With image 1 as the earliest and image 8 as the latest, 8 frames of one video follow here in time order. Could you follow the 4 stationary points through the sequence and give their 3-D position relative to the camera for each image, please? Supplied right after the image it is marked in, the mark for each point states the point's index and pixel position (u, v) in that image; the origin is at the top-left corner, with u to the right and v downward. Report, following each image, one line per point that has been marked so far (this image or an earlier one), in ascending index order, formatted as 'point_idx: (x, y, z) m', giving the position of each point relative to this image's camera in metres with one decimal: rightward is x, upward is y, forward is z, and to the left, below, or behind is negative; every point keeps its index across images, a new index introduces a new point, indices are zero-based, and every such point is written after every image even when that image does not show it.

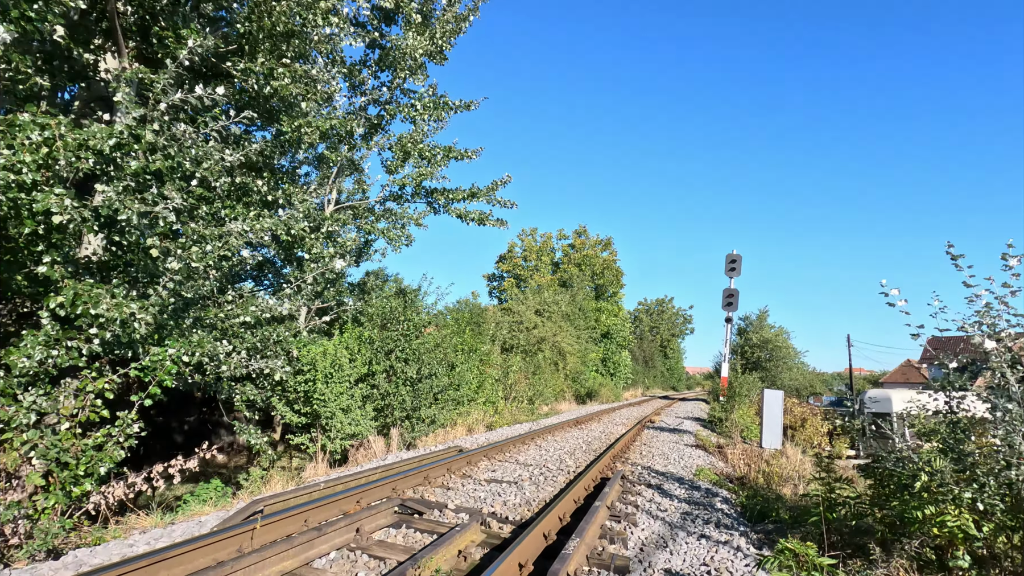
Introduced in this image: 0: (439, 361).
0: (-1.7, -1.7, +12.2) m
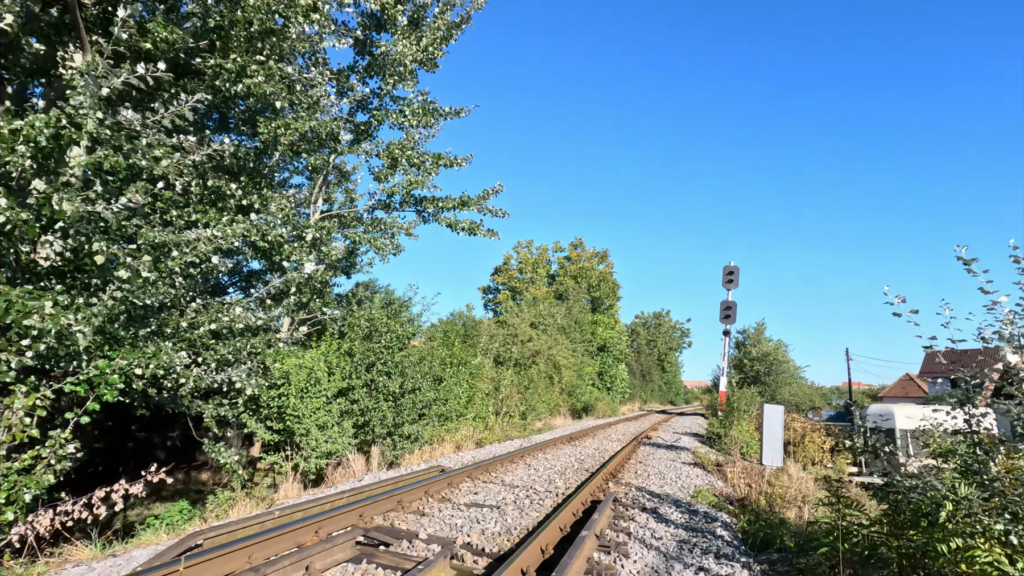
0: (-1.9, -1.9, +11.6) m
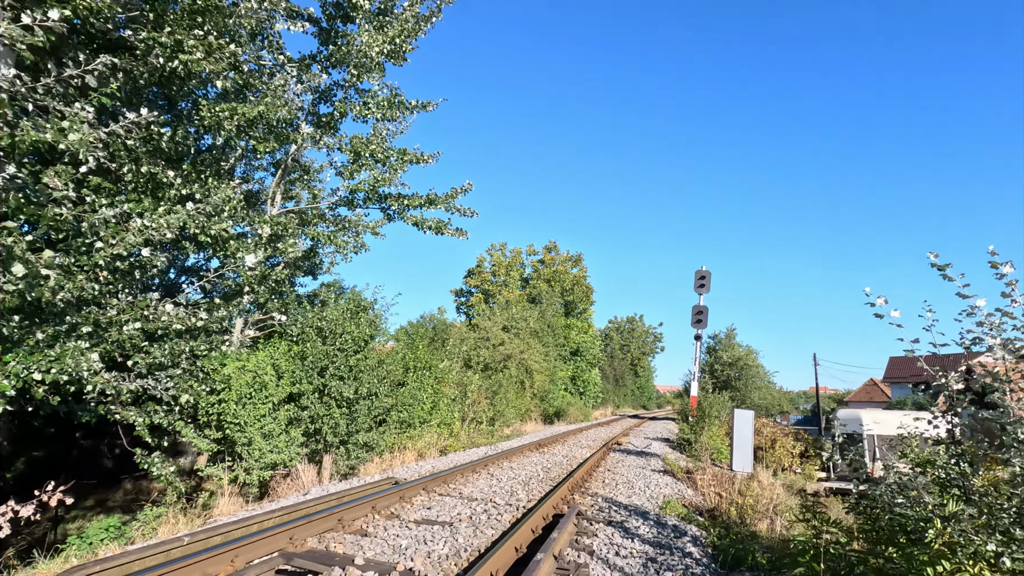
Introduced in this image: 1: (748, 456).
0: (-2.7, -1.9, +11.0) m
1: (+6.8, -4.9, +15.4) m
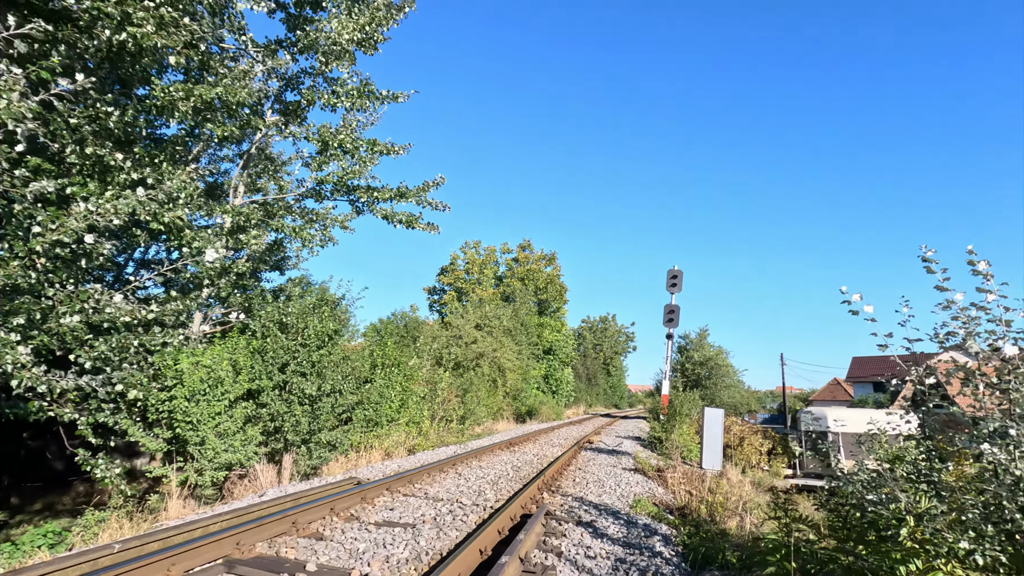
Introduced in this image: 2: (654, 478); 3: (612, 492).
0: (-3.3, -1.8, +10.6) m
1: (+6.0, -4.8, +15.5) m
2: (+3.2, -4.3, +12.0) m
3: (+1.7, -3.5, +9.1) m
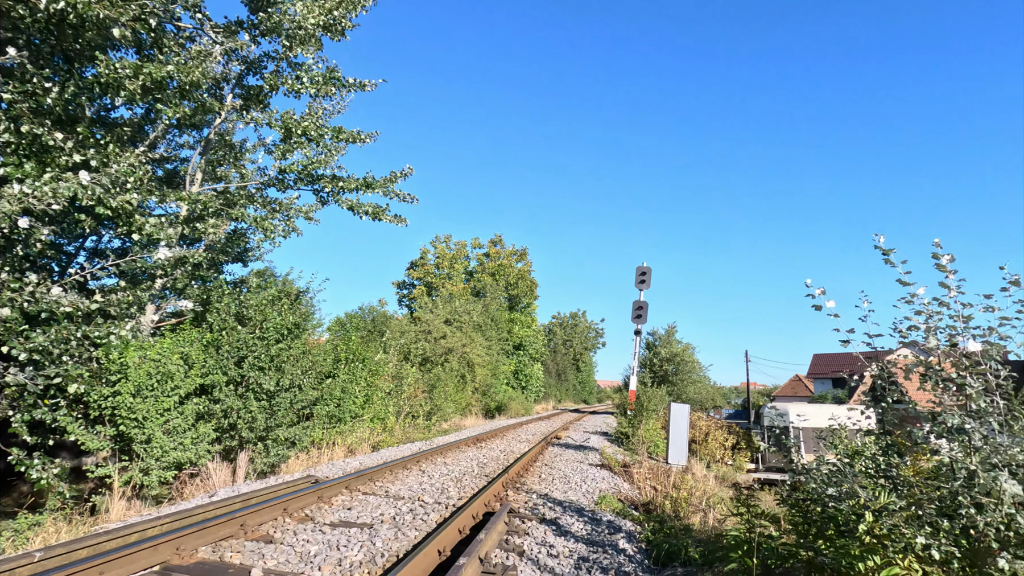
0: (-3.9, -1.6, +10.3) m
1: (+5.0, -4.7, +15.7) m
2: (+2.4, -4.2, +12.0) m
3: (+1.1, -3.4, +9.1) m
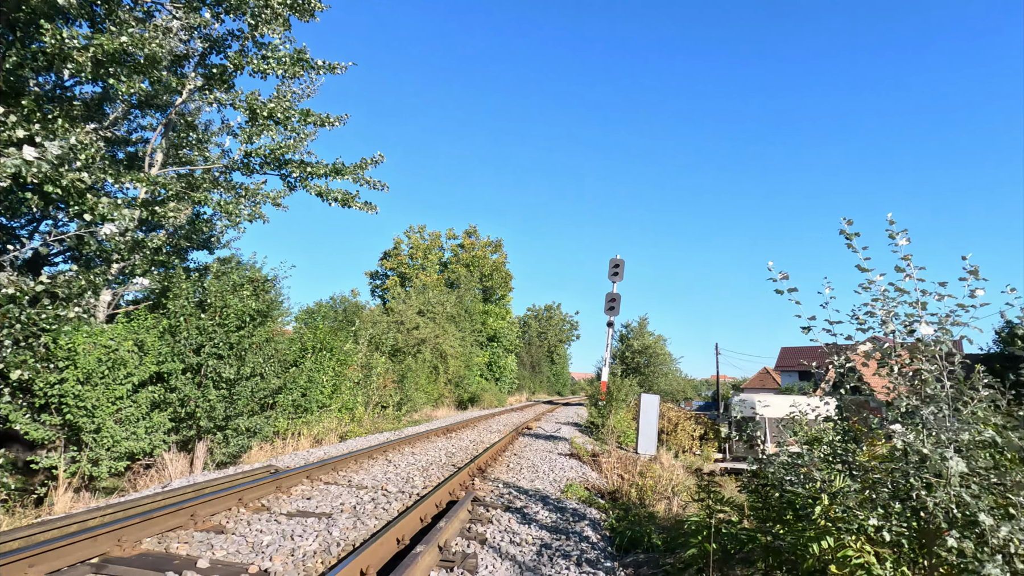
0: (-4.5, -1.3, +10.0) m
1: (+4.1, -4.5, +15.8) m
2: (+1.7, -4.0, +12.1) m
3: (+0.6, -3.2, +9.1) m
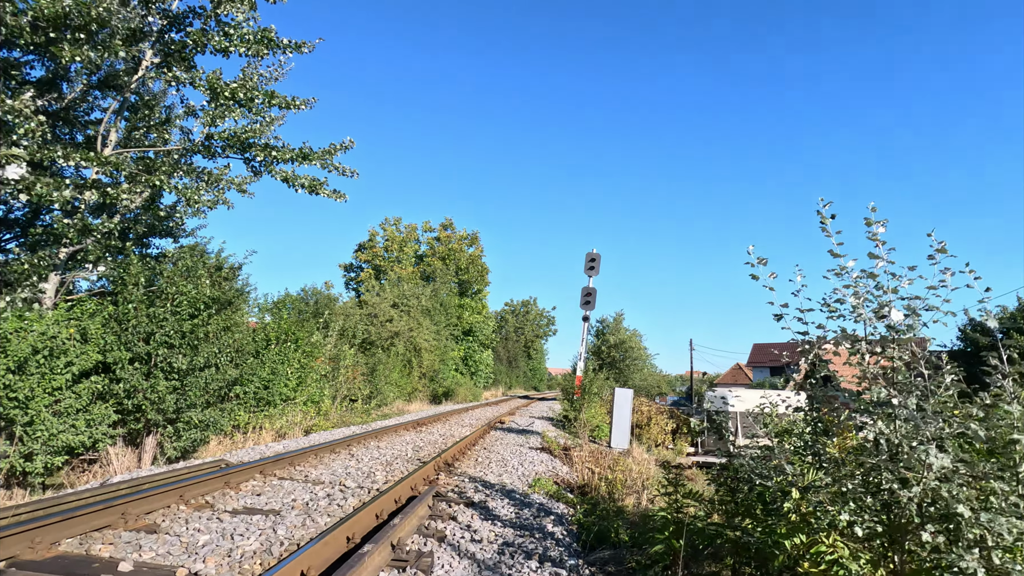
0: (-5.0, -1.1, +9.6) m
1: (+3.3, -4.3, +15.8) m
2: (+1.1, -3.8, +11.9) m
3: (0.0, -3.0, +8.8) m
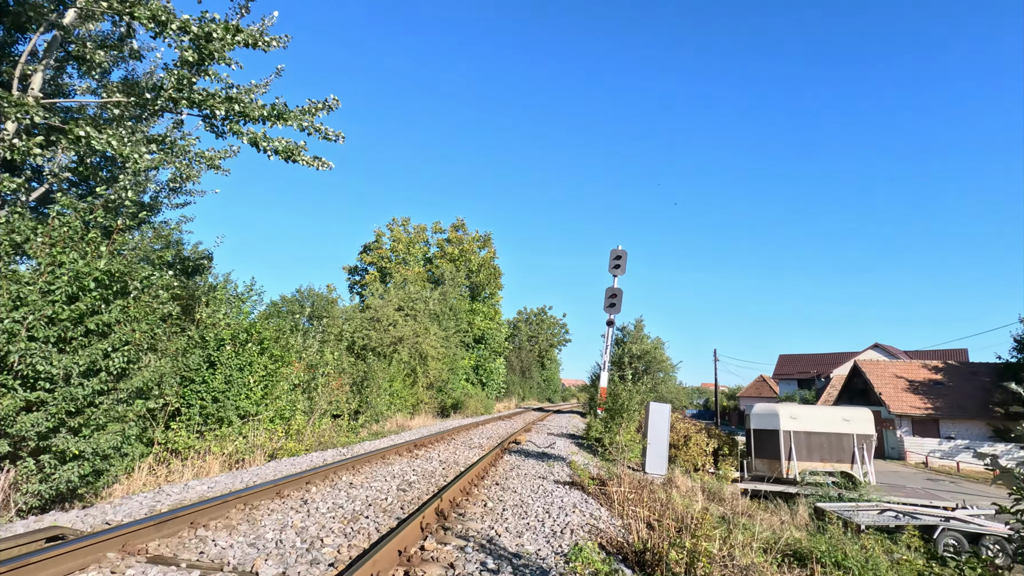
0: (-4.7, -0.8, +7.0) m
1: (+3.8, -4.1, +12.9) m
2: (+1.4, -3.5, +9.1) m
3: (+0.3, -2.7, +6.1) m
